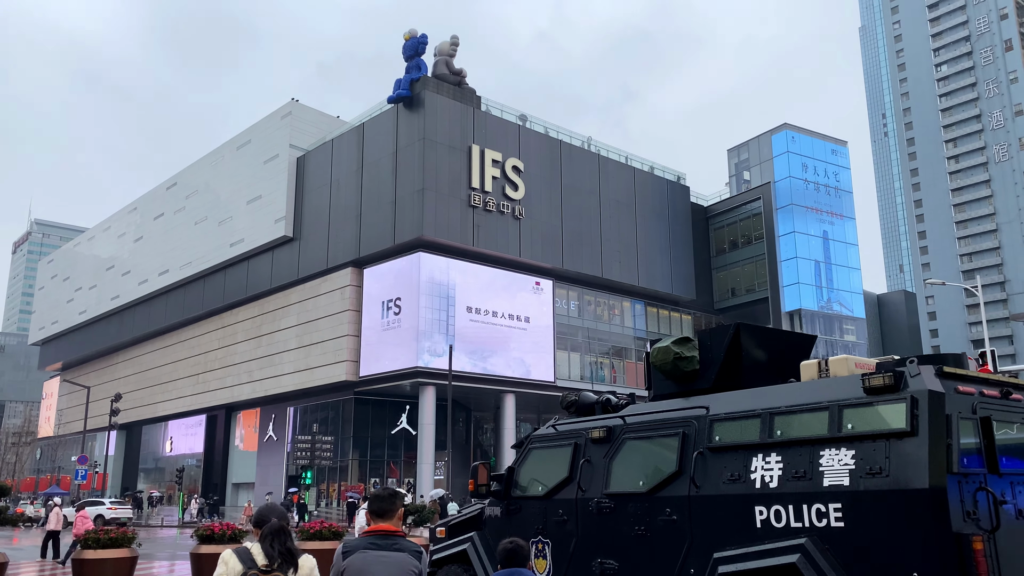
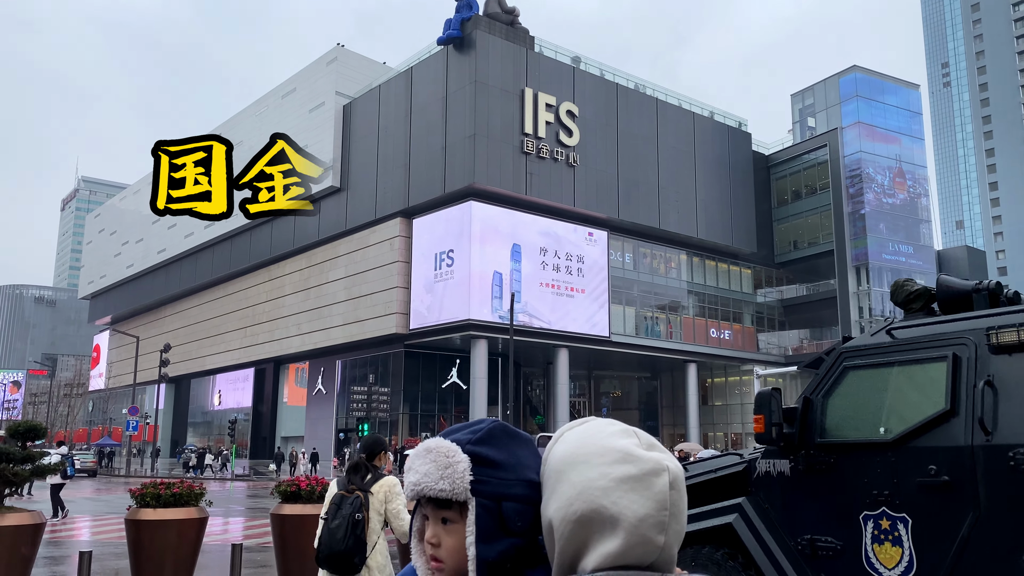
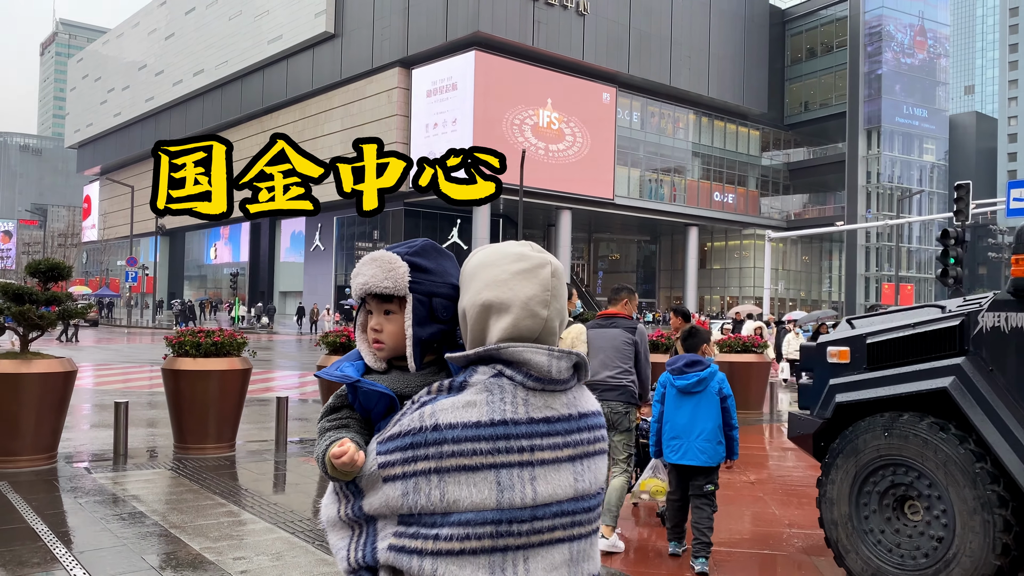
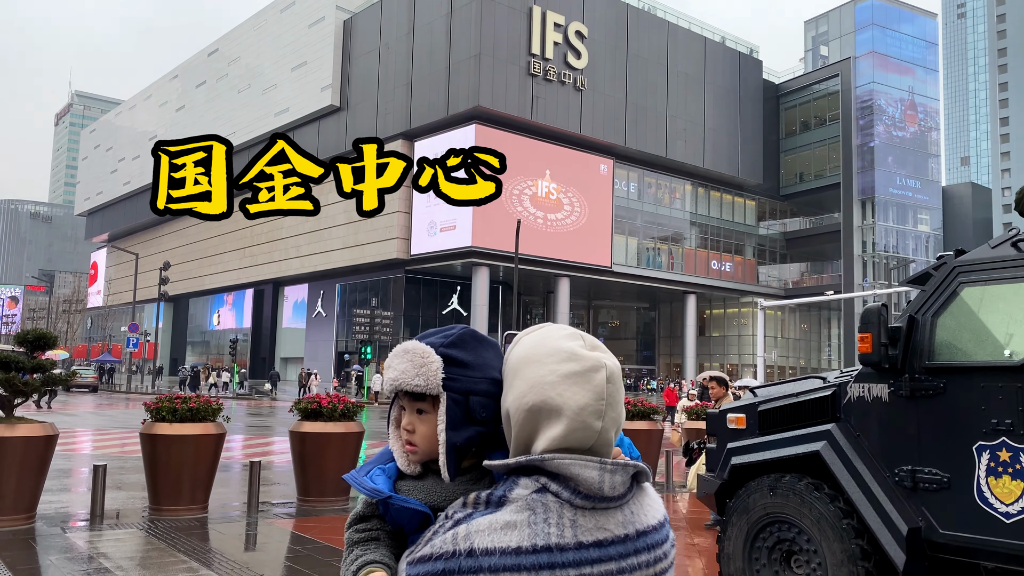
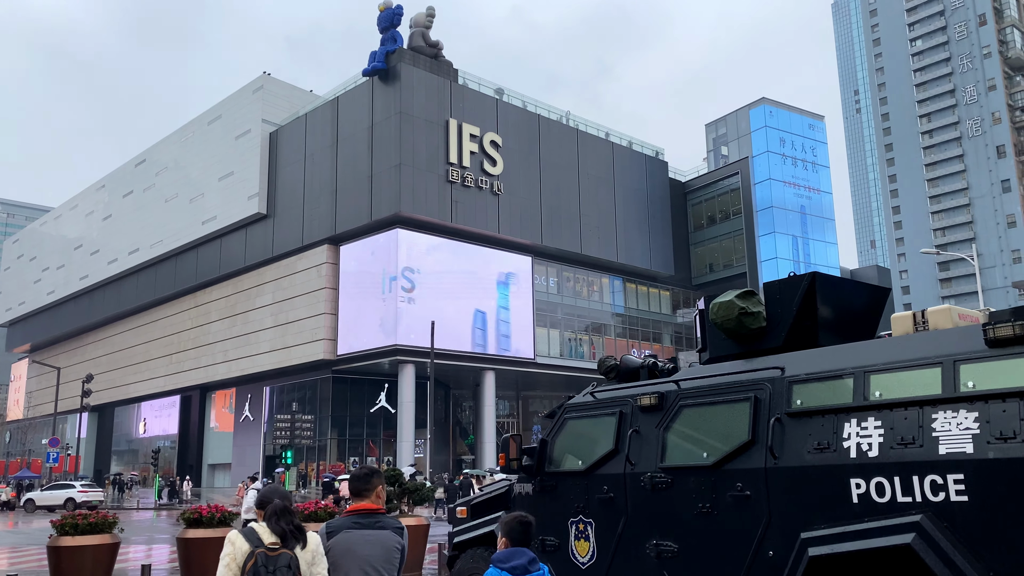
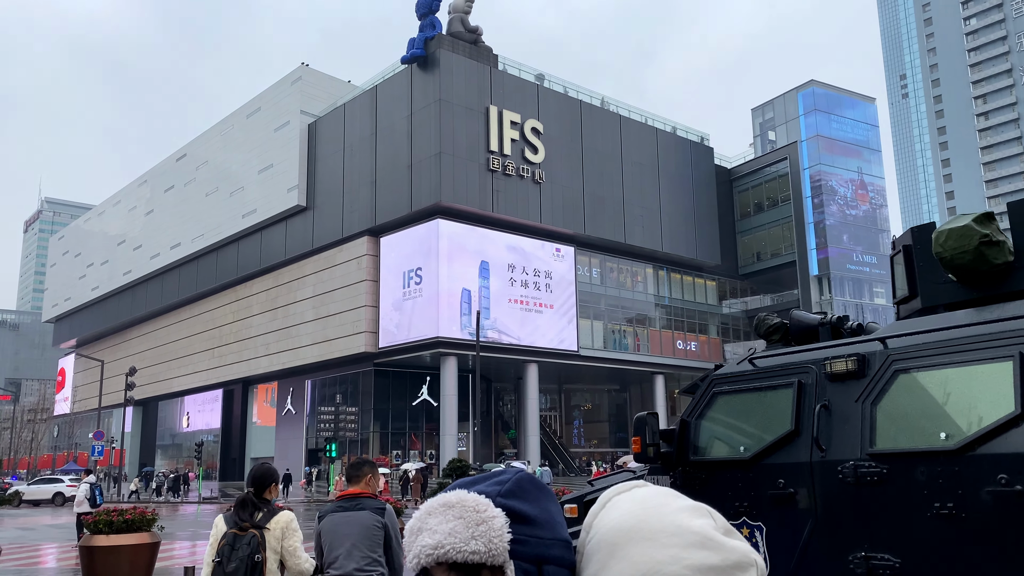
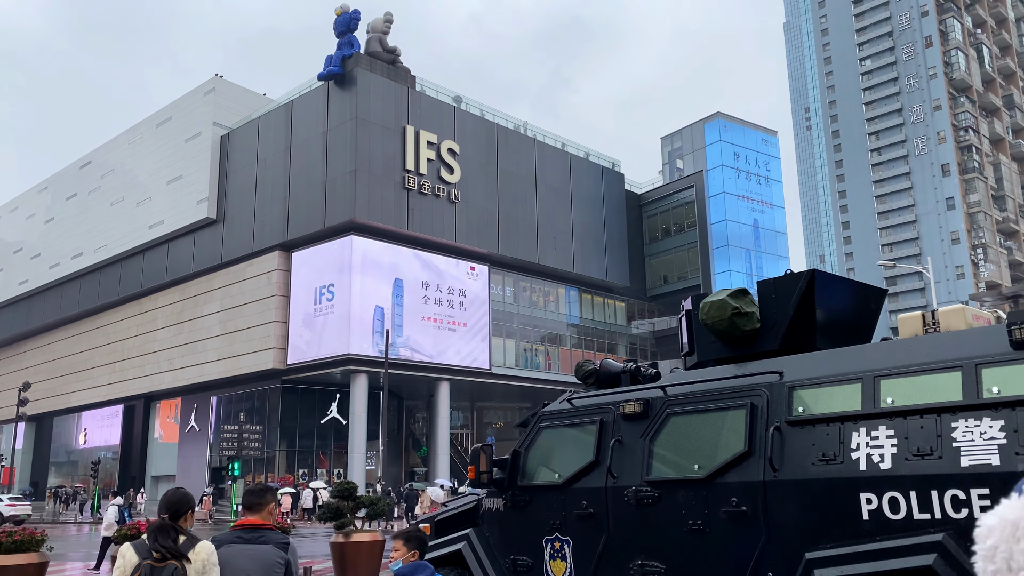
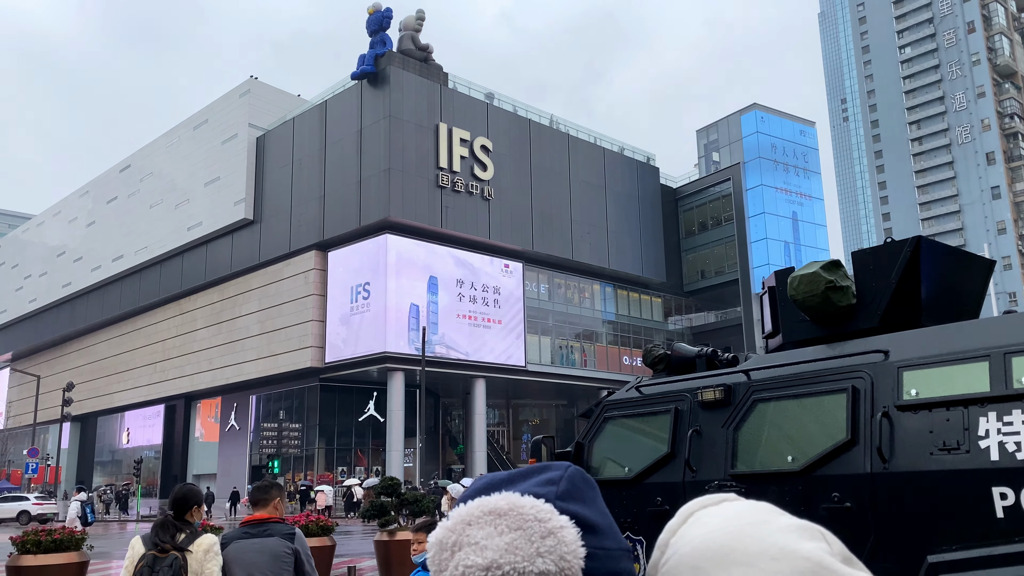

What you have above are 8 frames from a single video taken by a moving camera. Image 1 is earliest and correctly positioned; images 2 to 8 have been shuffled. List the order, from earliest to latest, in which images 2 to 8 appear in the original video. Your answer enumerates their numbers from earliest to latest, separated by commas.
5, 7, 8, 6, 2, 4, 3
